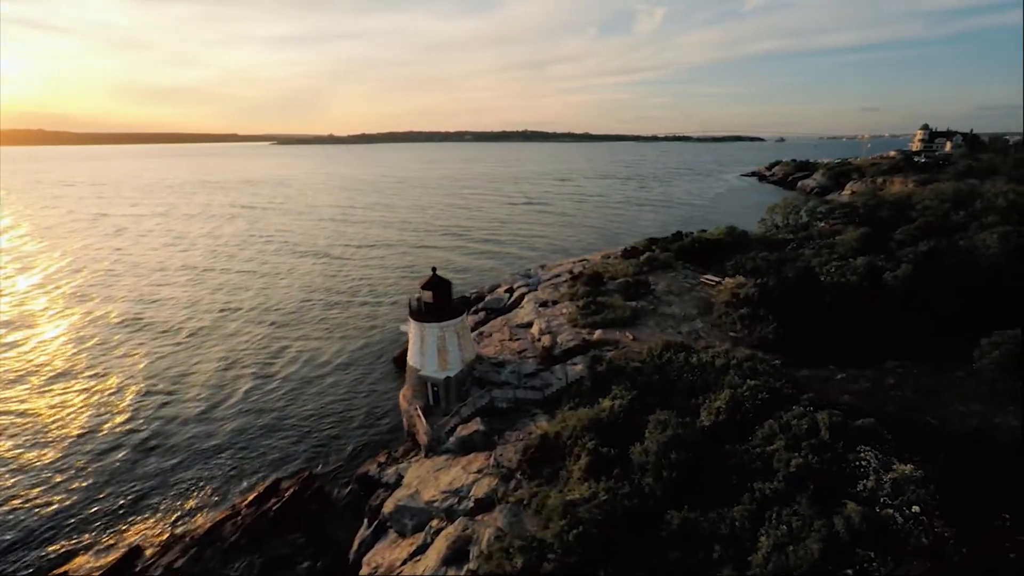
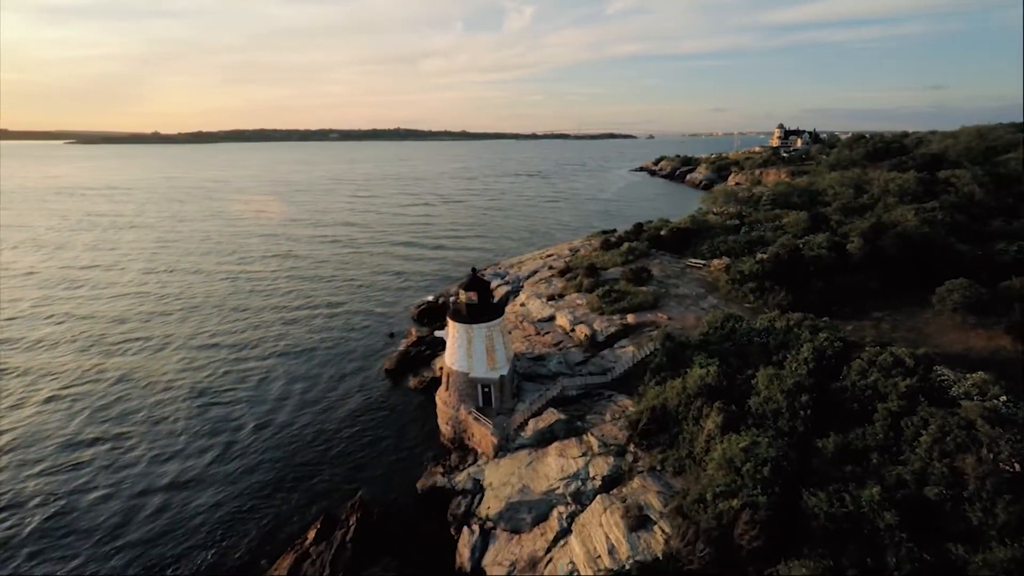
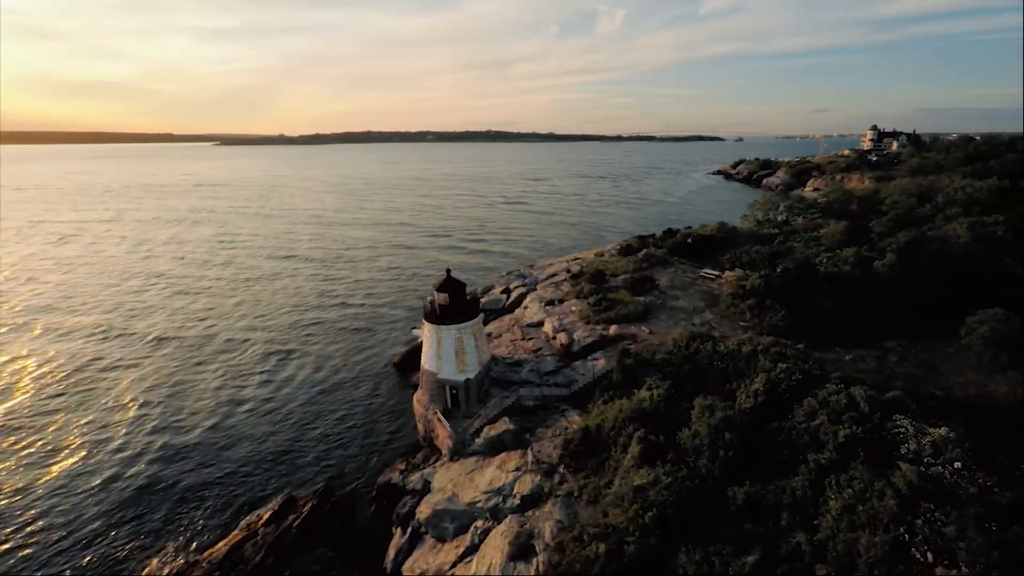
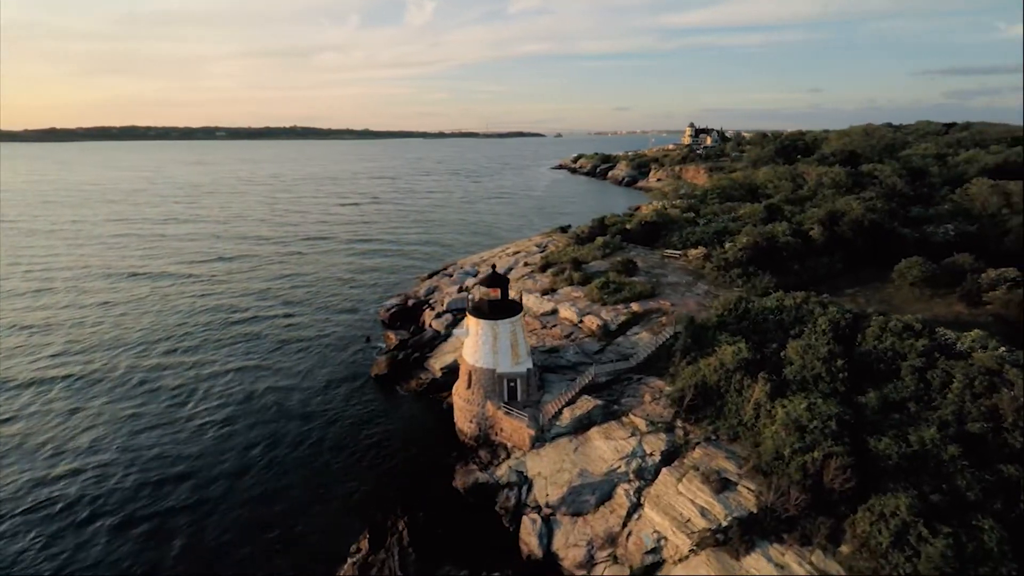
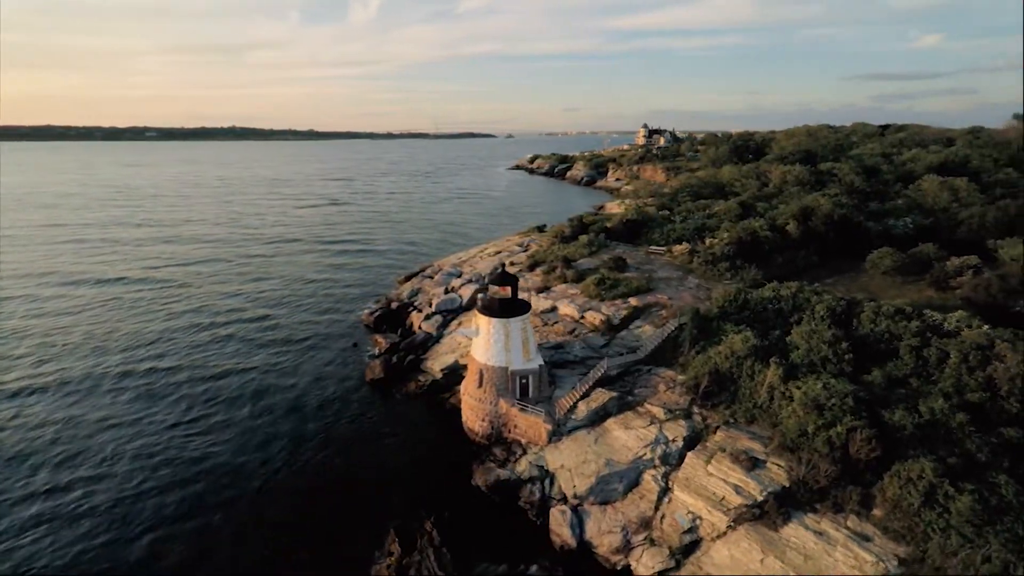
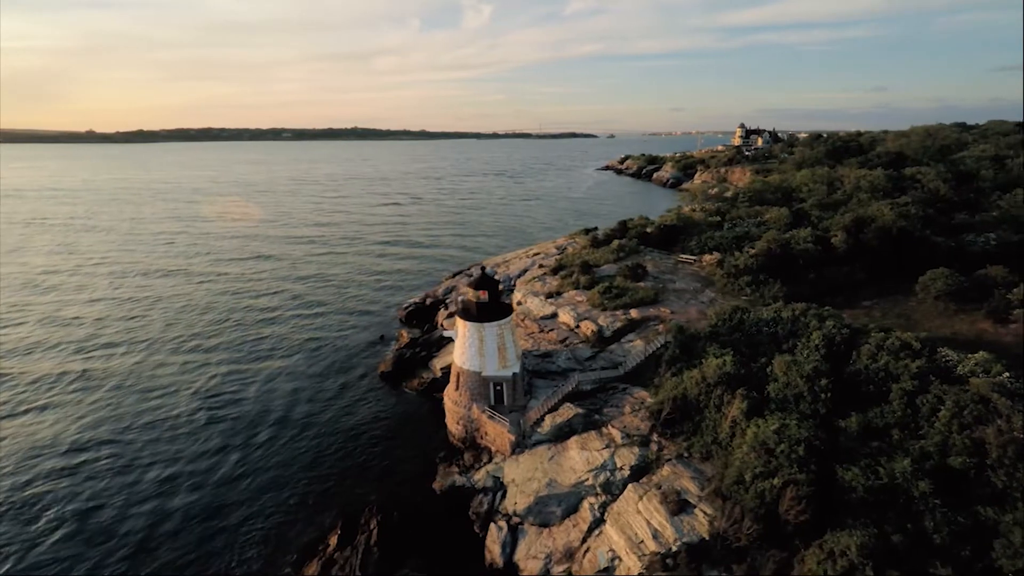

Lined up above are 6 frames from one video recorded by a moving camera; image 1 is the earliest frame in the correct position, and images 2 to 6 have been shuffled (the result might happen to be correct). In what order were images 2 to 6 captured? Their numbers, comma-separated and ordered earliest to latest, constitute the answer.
3, 2, 6, 4, 5
